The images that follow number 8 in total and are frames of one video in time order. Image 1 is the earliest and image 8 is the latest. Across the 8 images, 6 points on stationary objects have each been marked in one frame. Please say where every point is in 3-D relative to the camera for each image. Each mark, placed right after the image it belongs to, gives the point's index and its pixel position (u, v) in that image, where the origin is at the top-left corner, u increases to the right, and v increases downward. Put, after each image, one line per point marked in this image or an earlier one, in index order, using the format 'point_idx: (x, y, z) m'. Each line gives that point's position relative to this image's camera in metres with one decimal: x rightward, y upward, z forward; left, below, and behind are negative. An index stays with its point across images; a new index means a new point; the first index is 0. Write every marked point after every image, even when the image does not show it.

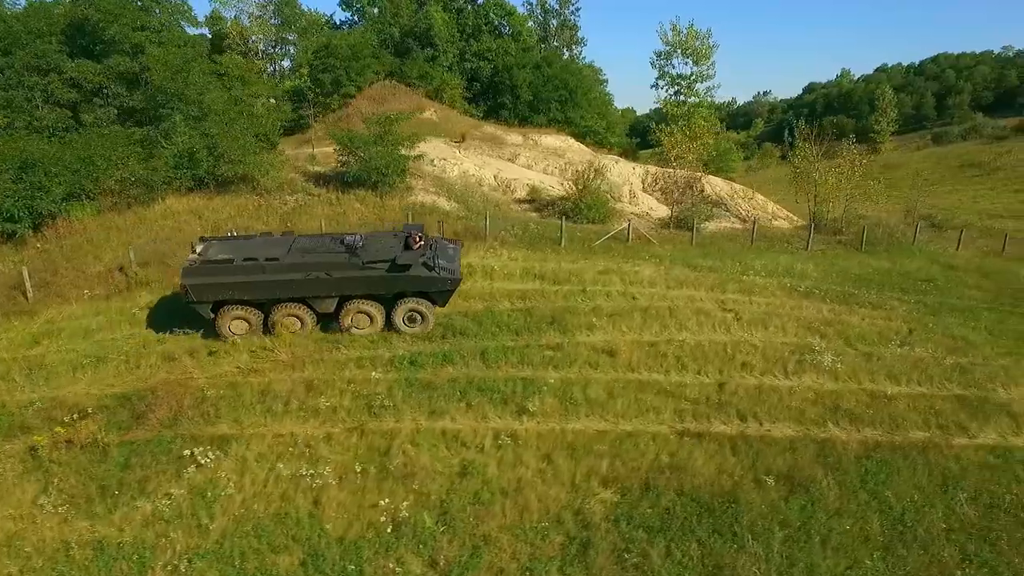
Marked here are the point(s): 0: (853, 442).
0: (+4.7, -2.1, +8.8) m
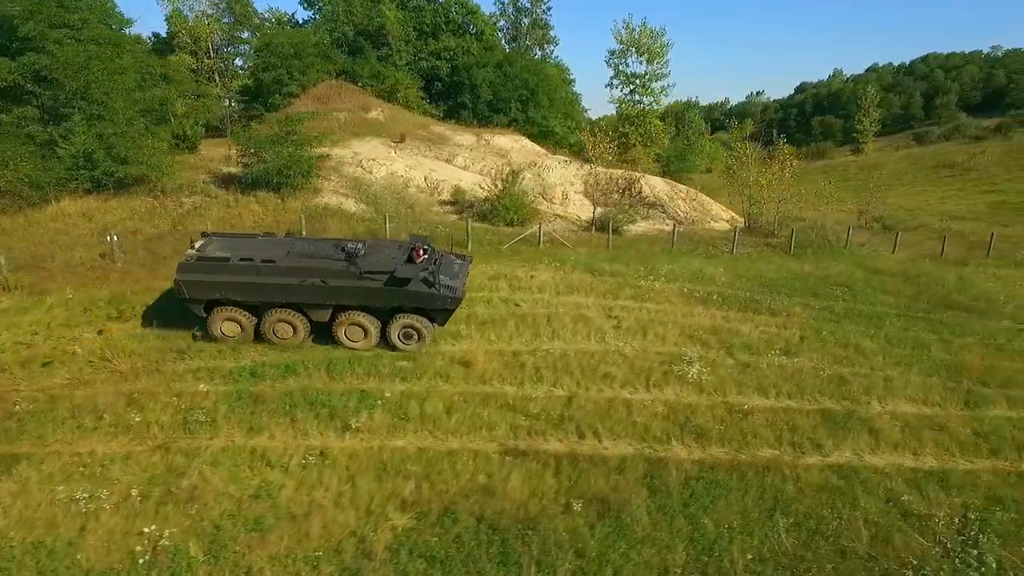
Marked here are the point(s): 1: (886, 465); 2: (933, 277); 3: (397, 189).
0: (+2.3, -2.2, +8.3) m
1: (+4.9, -2.3, +8.5) m
2: (+11.2, +0.3, +17.1) m
3: (-3.5, +3.1, +19.9) m
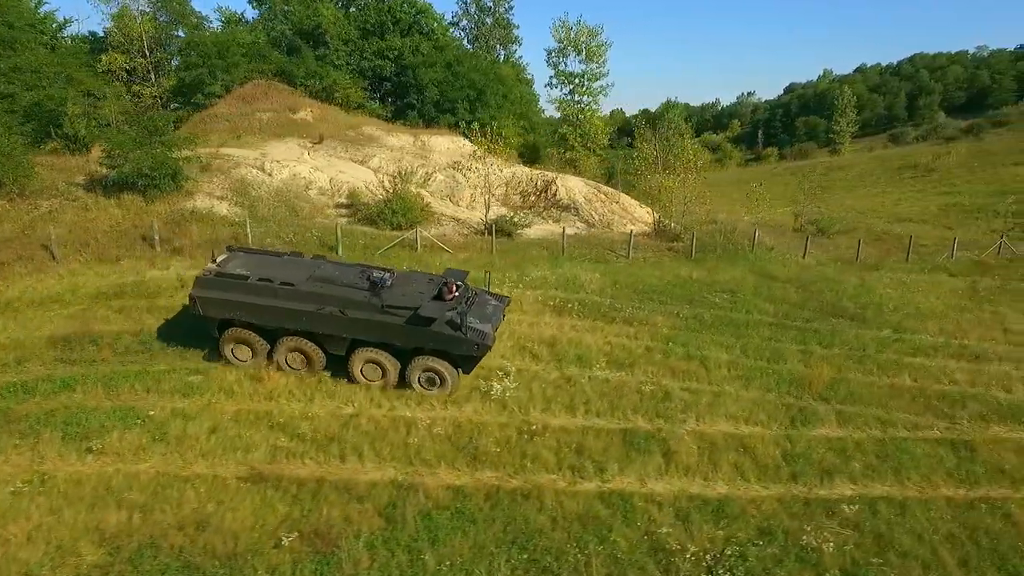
0: (-0.8, -2.4, +7.7) m
1: (+1.9, -2.5, +7.9) m
2: (+8.1, +0.1, +16.5) m
3: (-6.6, +2.9, +19.3) m
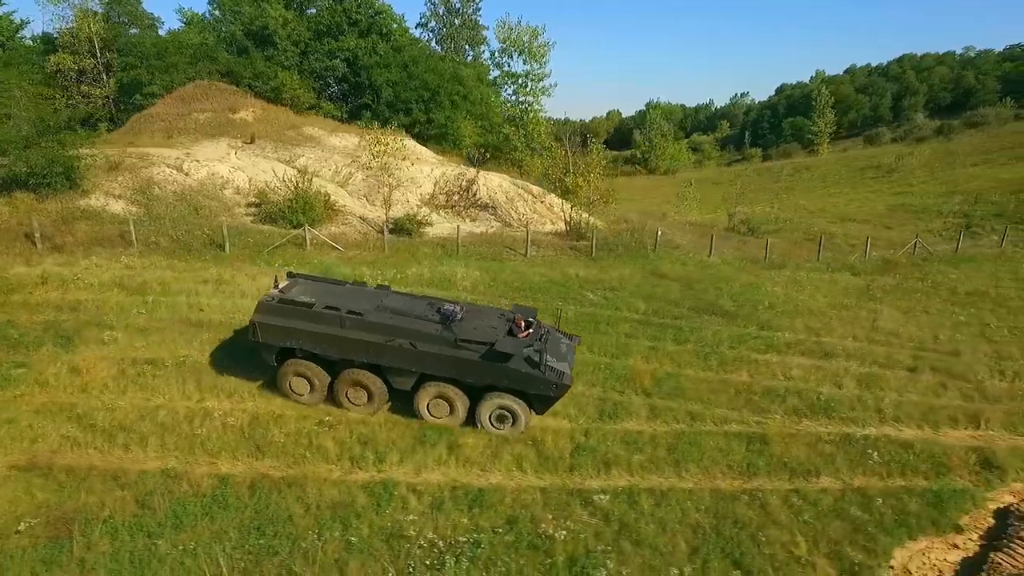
0: (-3.6, -2.3, +7.9) m
1: (-1.0, -2.4, +8.1) m
2: (+5.3, +0.2, +16.6) m
3: (-9.3, +3.0, +19.6) m
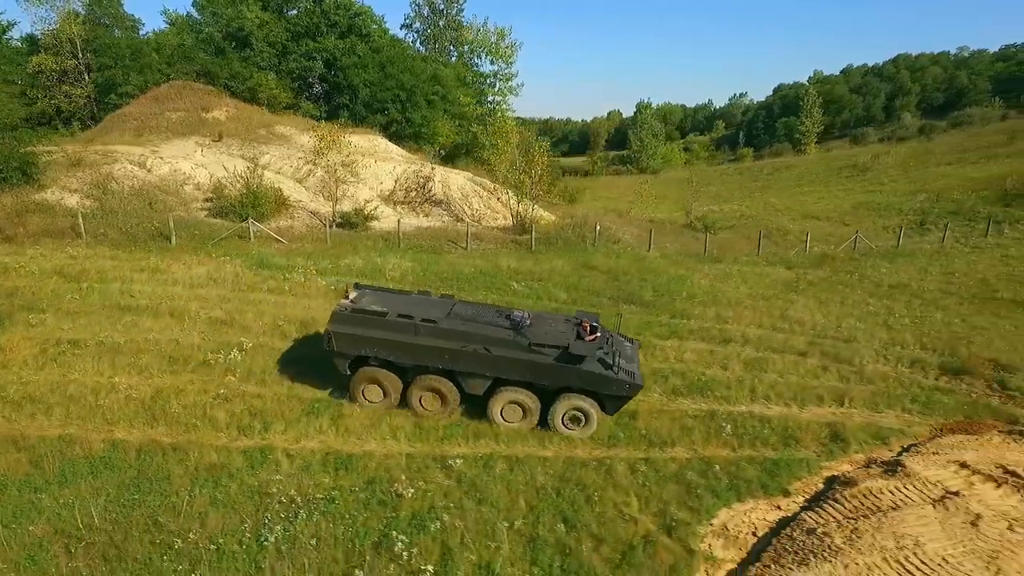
0: (-5.4, -2.1, +8.6) m
1: (-2.8, -2.2, +8.8) m
2: (+3.6, +0.4, +17.3) m
3: (-11.0, +3.2, +20.4) m
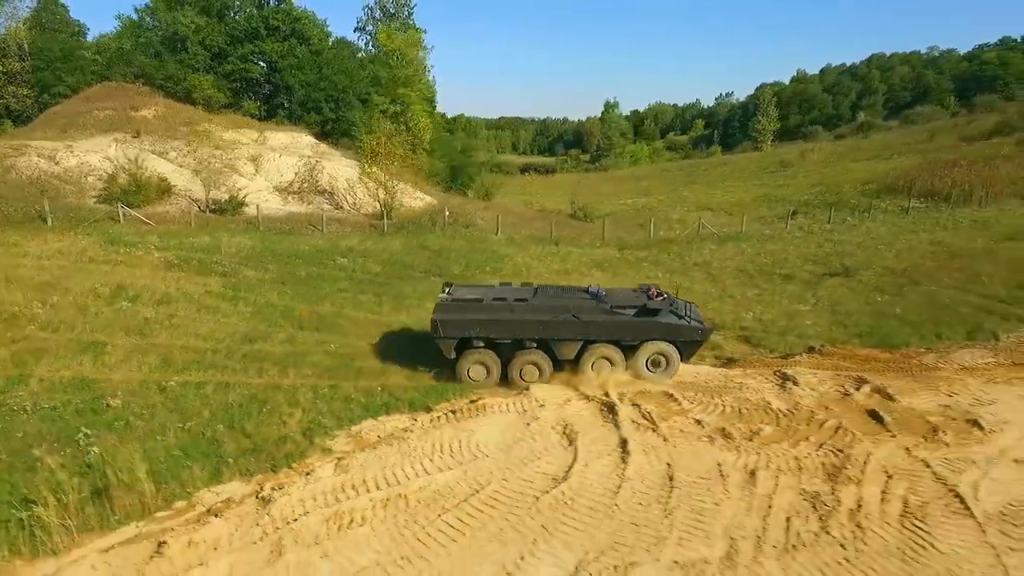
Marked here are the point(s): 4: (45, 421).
0: (-10.3, -1.4, +10.9) m
1: (-7.7, -1.5, +11.0) m
2: (-1.2, +1.1, +19.4) m
3: (-15.8, +3.9, +22.7) m
4: (-7.0, -2.0, +9.6) m
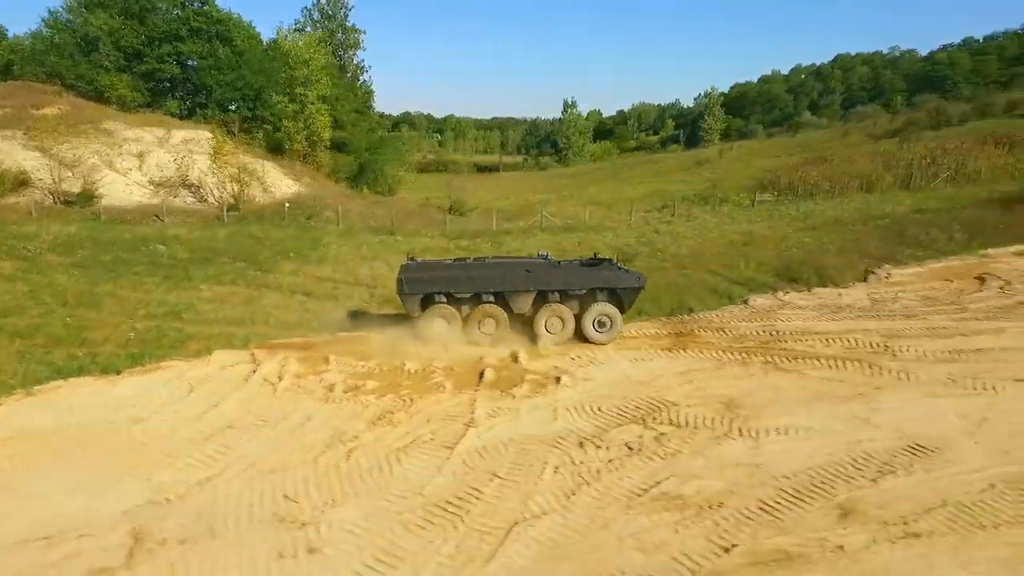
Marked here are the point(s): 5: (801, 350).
0: (-16.2, -0.9, +12.1) m
1: (-13.5, -1.1, +12.2) m
2: (-7.0, +1.5, +20.6) m
3: (-21.6, +4.4, +23.9) m
4: (-12.8, -1.6, +10.9) m
5: (+5.2, -1.1, +11.5) m
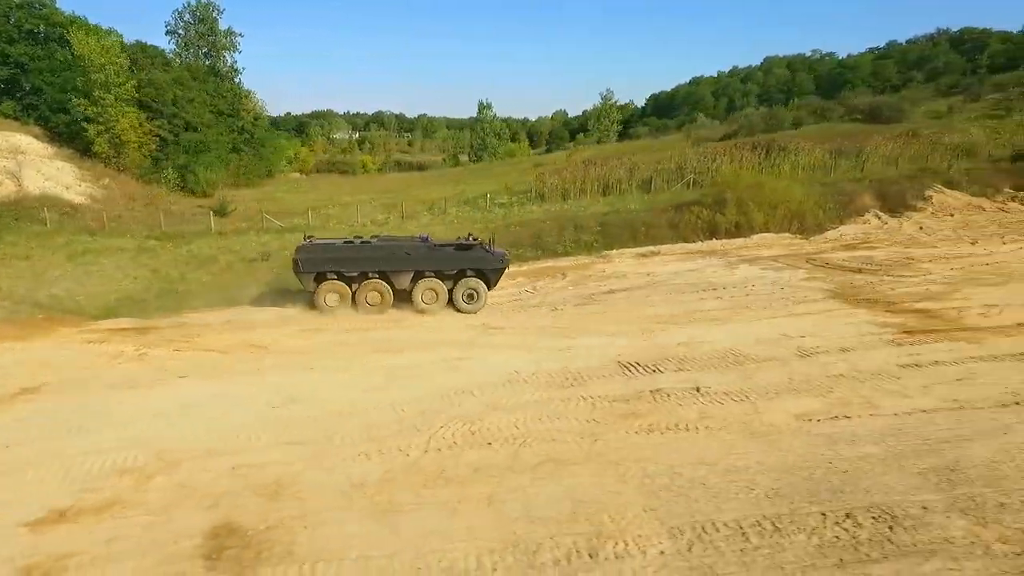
0: (-27.3, -0.8, +12.9) m
1: (-24.7, -1.0, +13.1) m
2: (-18.3, +1.6, +21.5) m
3: (-32.9, +4.5, +24.7) m
4: (-24.0, -1.5, +11.7) m
5: (-6.0, -1.1, +12.6) m
